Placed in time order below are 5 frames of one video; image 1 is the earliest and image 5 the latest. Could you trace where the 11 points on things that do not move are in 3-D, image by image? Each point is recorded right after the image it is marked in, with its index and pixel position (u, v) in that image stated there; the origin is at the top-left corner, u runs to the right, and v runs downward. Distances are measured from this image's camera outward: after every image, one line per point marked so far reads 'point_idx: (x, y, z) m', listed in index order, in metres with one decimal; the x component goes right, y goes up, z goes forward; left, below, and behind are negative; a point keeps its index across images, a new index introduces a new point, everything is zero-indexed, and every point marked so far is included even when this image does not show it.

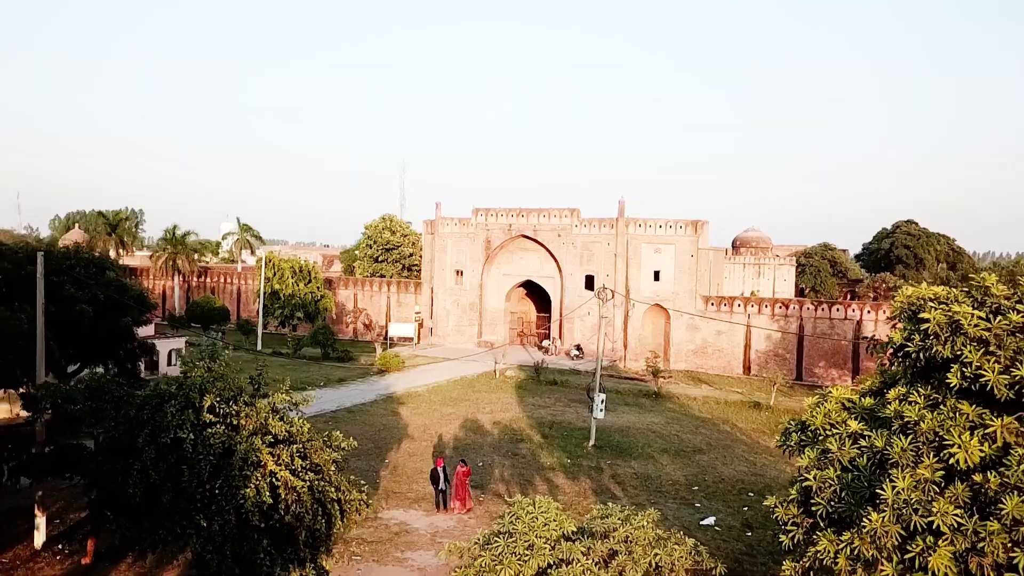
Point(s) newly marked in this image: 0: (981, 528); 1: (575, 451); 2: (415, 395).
0: (+2.2, -1.1, +3.3) m
1: (+1.2, -3.0, +13.1) m
2: (-2.5, -2.7, +17.6) m
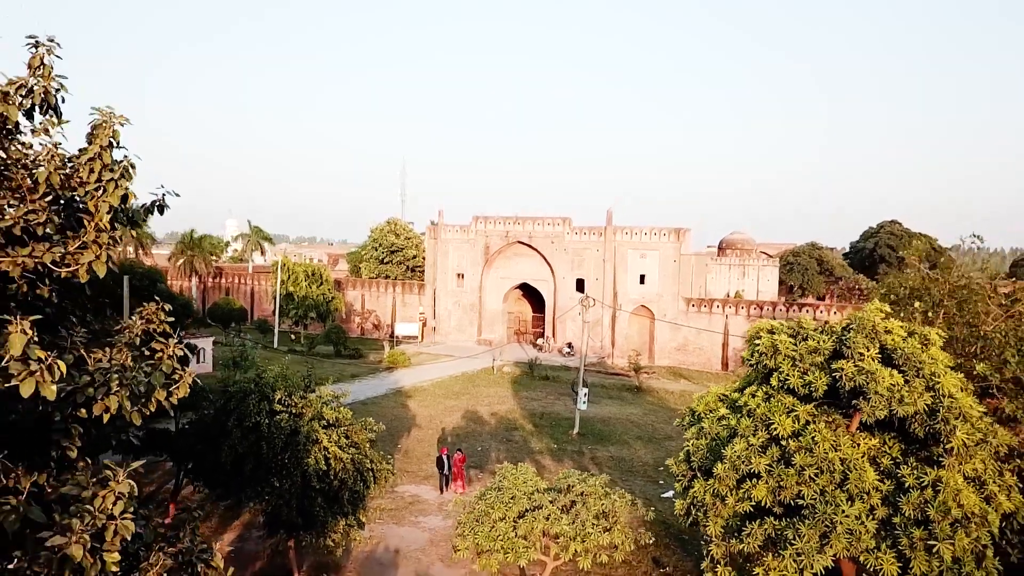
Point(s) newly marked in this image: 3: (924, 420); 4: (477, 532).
0: (+2.1, -1.4, +5.3) m
1: (+1.1, -3.2, +15.2) m
2: (-2.6, -2.9, +19.7) m
3: (+3.0, -1.0, +5.2) m
4: (-0.3, -2.5, +7.1) m
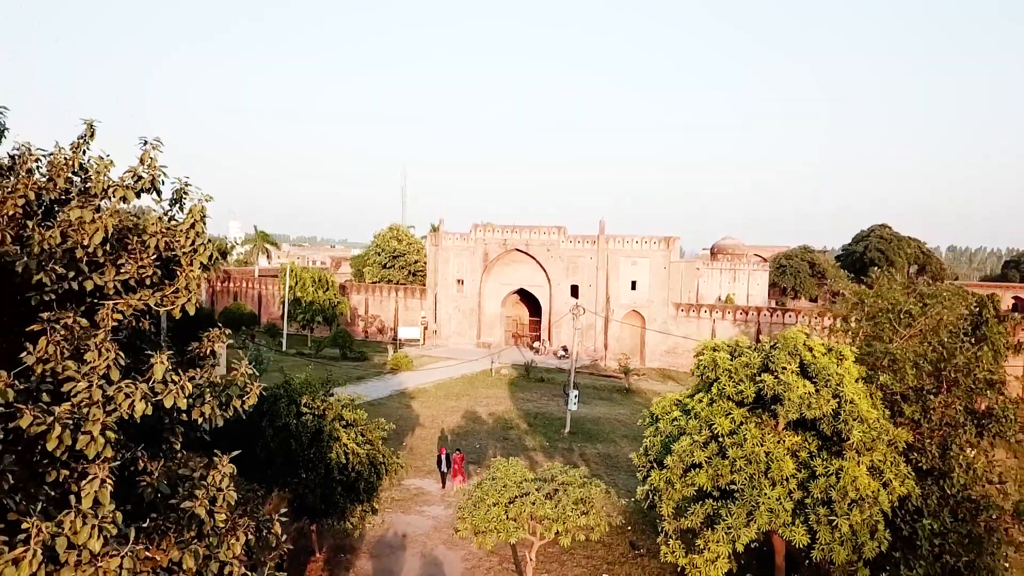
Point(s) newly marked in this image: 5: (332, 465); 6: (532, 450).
0: (+2.0, -1.6, +6.6) m
1: (+1.0, -3.5, +16.5) m
2: (-2.7, -3.1, +21.0) m
3: (+2.9, -1.2, +6.4) m
4: (-0.4, -2.7, +8.3) m
5: (-2.3, -2.2, +8.8) m
6: (+0.4, -3.5, +15.1) m
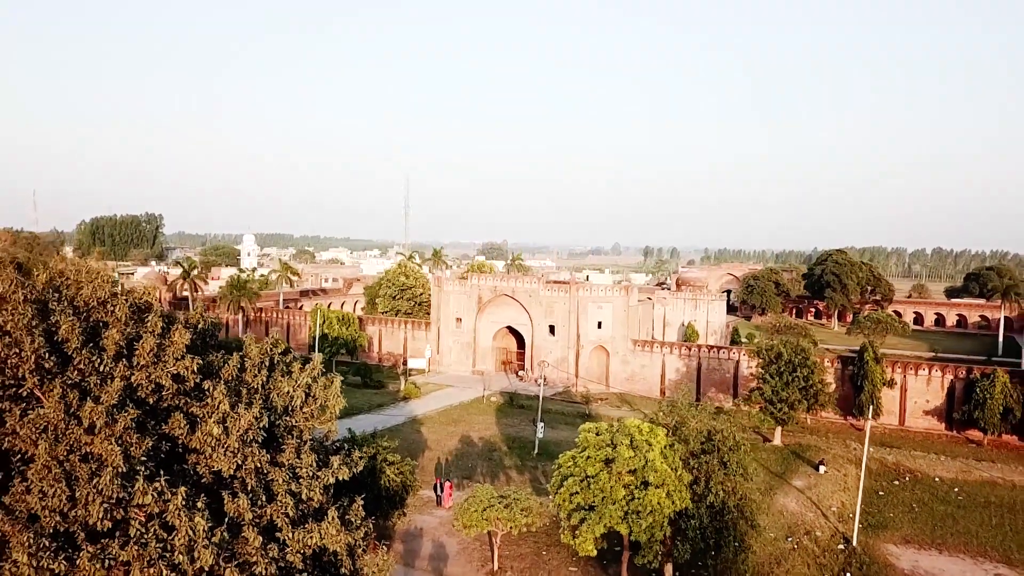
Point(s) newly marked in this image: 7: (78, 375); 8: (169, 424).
0: (+1.4, -3.7, +12.9) m
1: (+0.4, -5.5, +22.8) m
2: (-3.2, -5.1, +27.2) m
3: (+2.4, -3.3, +12.7) m
4: (-1.0, -4.8, +14.6) m
5: (-2.9, -4.3, +15.1) m
6: (-0.1, -5.5, +21.4) m
7: (-5.9, -1.2, +9.6) m
8: (-4.8, -1.9, +9.7) m
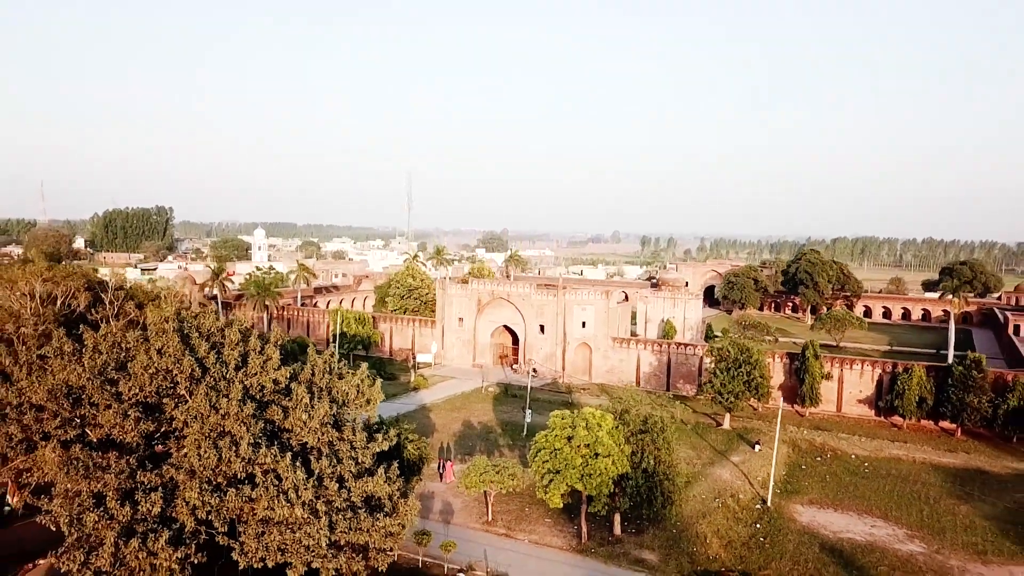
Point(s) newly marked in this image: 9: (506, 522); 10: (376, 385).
0: (+1.1, -4.4, +17.9) m
1: (+0.2, -5.9, +27.8) m
2: (-3.5, -5.4, +32.3) m
3: (+2.1, -4.0, +17.7) m
4: (-1.3, -5.4, +19.7) m
5: (-3.1, -4.9, +20.1) m
6: (-0.4, -6.0, +26.5) m
7: (-6.2, -1.9, +14.5) m
8: (-5.1, -2.6, +14.7) m
9: (-0.2, -6.5, +19.5) m
10: (-3.2, -2.4, +16.9) m
